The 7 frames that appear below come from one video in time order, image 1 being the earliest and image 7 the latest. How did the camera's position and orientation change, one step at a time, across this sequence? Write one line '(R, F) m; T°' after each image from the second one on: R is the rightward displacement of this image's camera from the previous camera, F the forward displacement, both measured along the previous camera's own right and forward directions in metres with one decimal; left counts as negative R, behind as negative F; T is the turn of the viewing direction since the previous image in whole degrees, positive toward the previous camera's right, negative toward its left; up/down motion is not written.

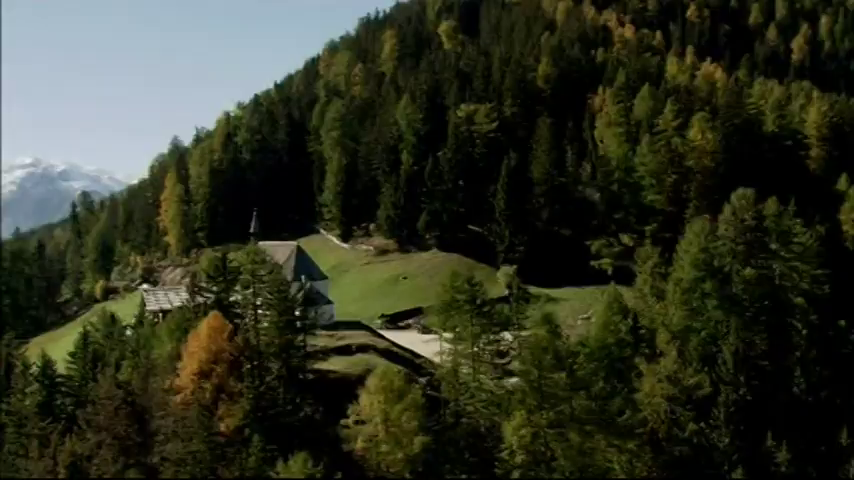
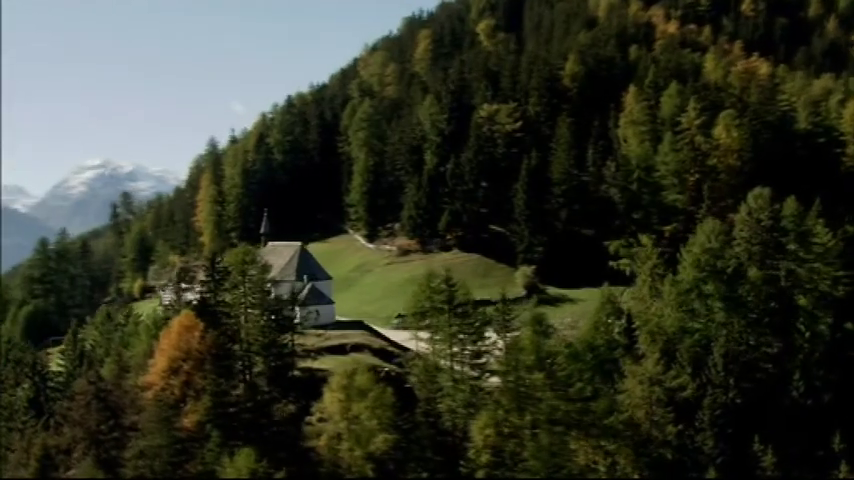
(+5.7, -0.6) m; -4°
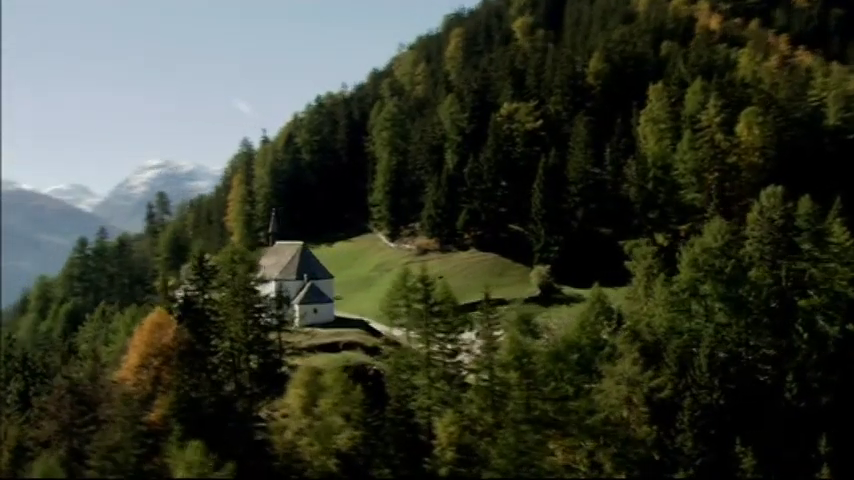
(+5.7, -0.7) m; -3°
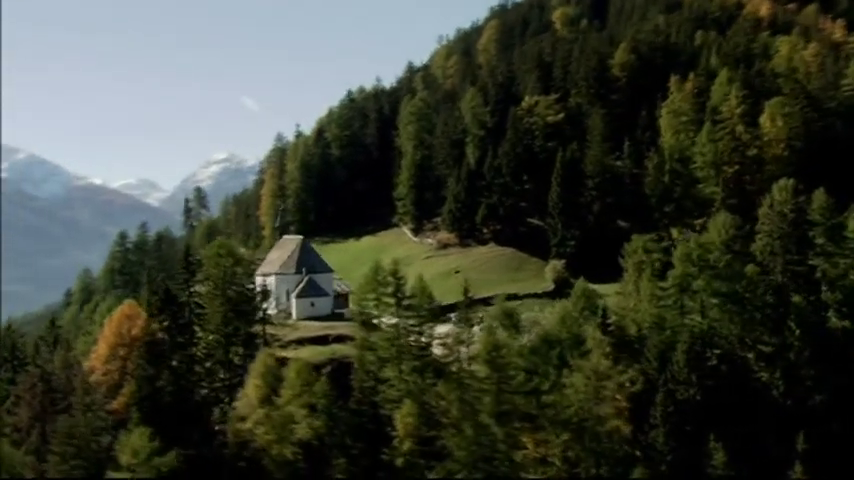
(+6.6, -0.7) m; -4°
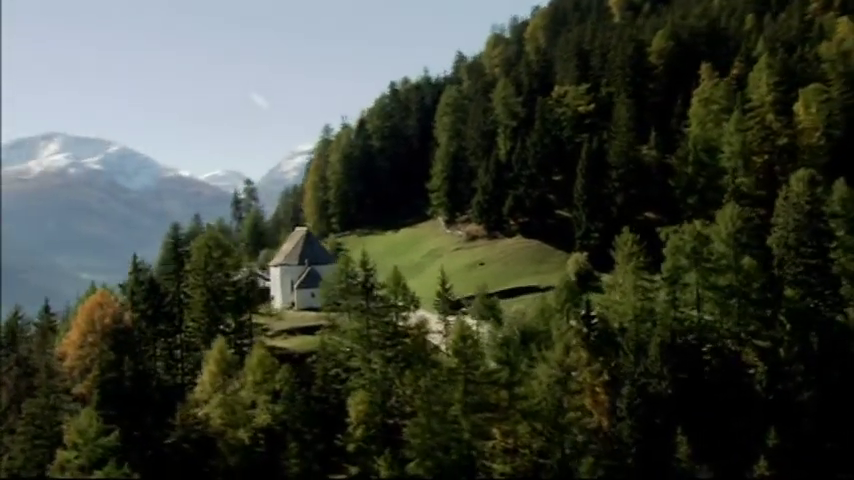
(+8.5, -0.9) m; -5°
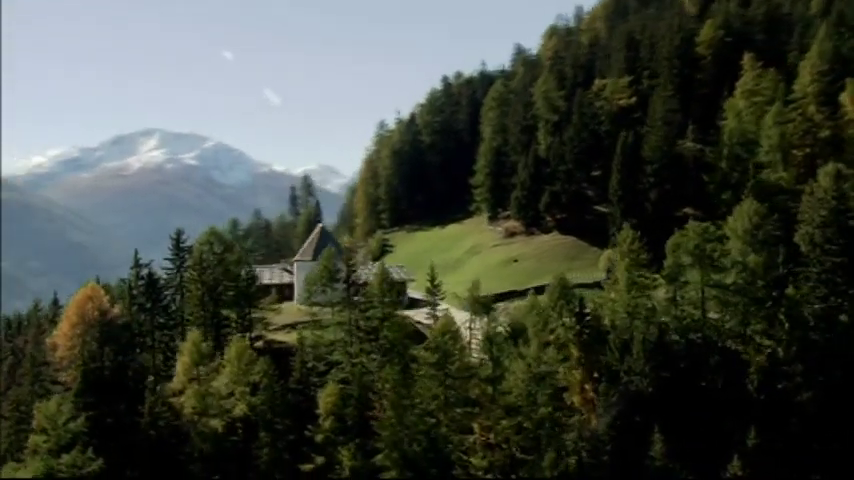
(+8.4, -0.8) m; -6°
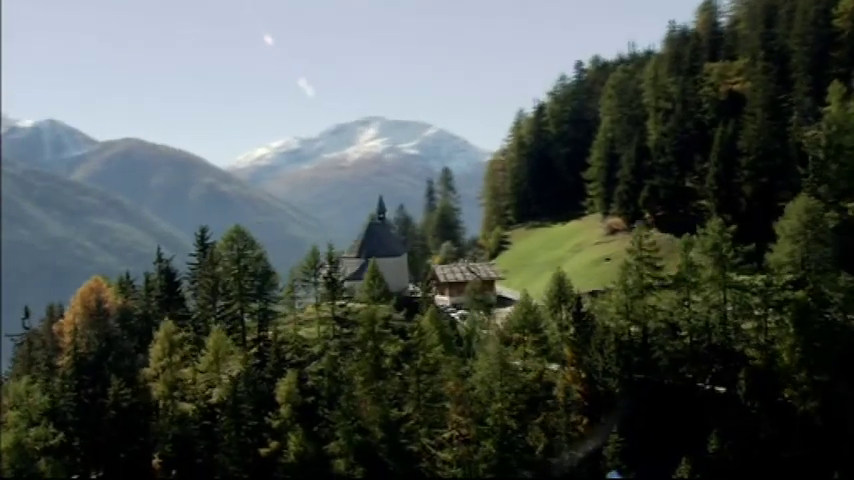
(+19.0, +0.6) m; -14°
